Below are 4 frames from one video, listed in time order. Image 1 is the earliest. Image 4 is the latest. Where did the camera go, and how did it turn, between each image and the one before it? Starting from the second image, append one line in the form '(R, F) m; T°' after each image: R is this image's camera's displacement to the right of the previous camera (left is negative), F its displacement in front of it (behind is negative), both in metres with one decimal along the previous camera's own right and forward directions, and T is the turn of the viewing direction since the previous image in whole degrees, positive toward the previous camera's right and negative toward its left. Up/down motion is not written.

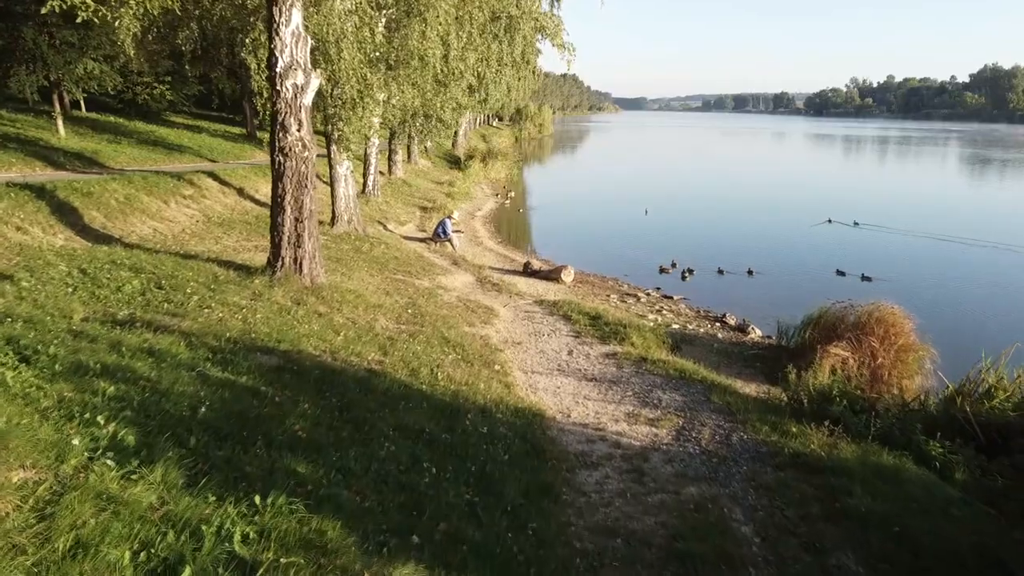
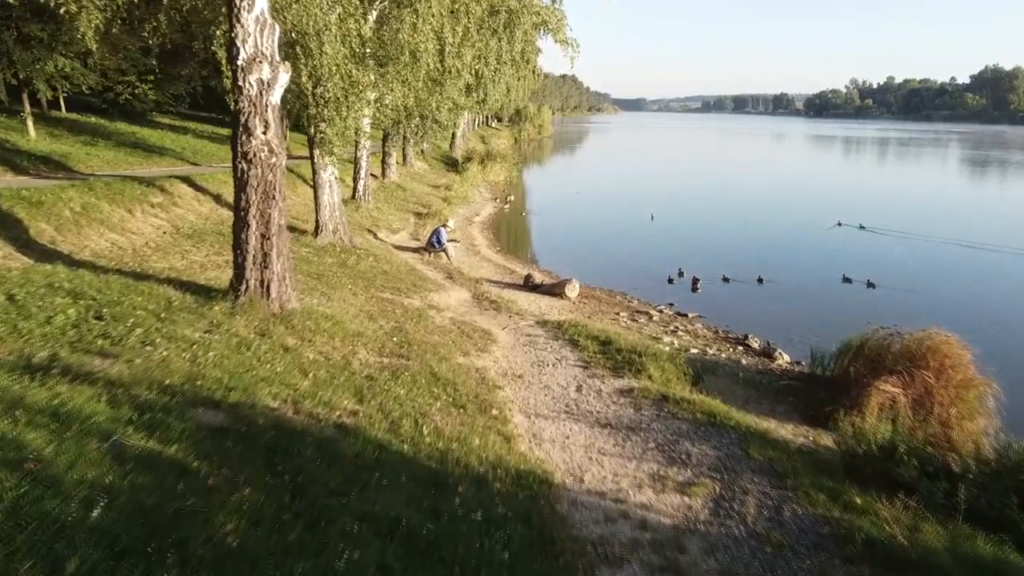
(0.0, +1.6) m; 0°
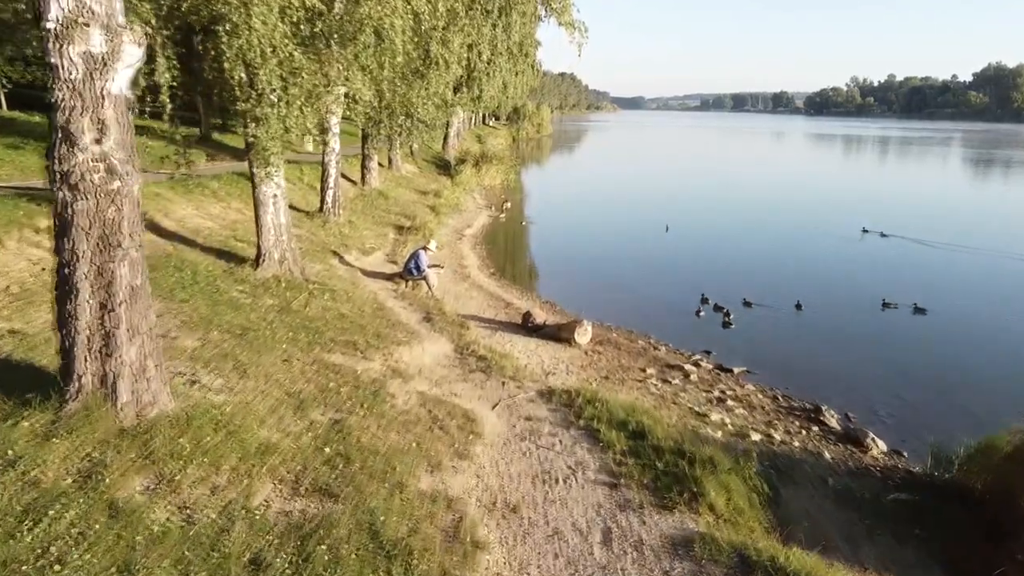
(+0.1, +3.7) m; 0°
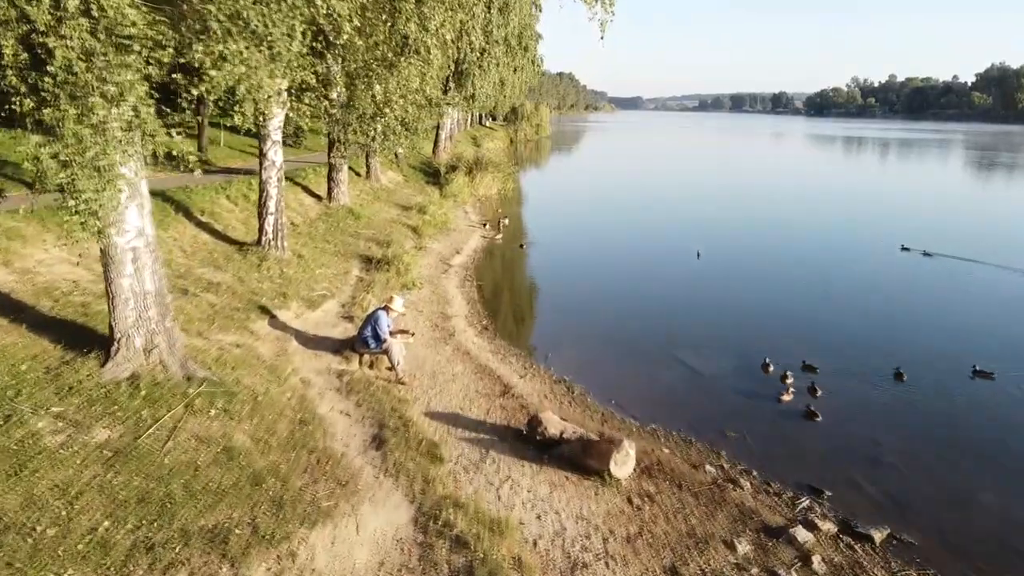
(0.0, +5.0) m; 0°
